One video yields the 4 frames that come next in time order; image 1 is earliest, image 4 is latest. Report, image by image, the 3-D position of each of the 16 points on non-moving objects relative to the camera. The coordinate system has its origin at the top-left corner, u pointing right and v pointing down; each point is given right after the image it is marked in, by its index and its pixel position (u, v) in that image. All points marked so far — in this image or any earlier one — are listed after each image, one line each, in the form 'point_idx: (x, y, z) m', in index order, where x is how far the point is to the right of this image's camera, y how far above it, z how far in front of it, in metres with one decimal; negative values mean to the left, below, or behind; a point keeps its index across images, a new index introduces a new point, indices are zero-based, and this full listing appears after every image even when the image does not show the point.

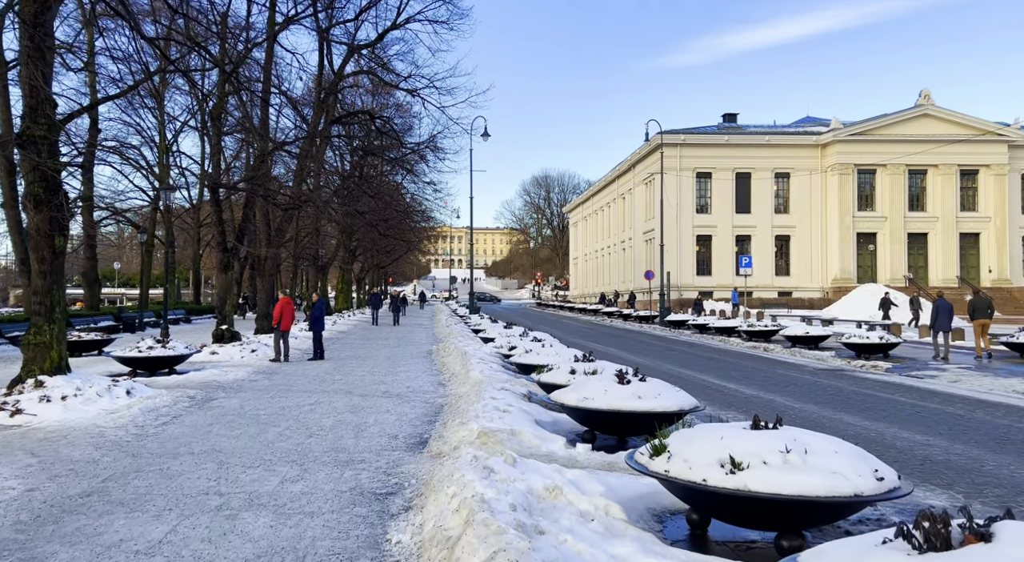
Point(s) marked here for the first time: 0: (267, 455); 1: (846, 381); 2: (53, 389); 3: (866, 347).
0: (-2.1, -1.5, +6.9) m
1: (+5.9, -1.8, +14.4) m
2: (-5.3, -1.2, +9.4) m
3: (+8.2, -1.5, +18.8) m
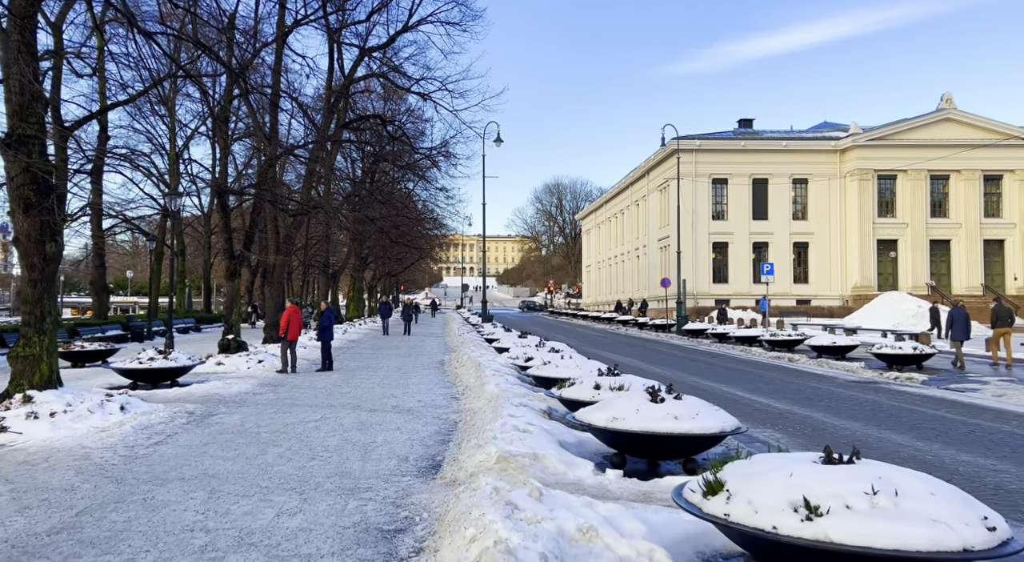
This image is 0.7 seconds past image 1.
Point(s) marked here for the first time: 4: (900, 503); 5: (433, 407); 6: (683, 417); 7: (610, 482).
0: (-1.9, -1.5, +6.3) m
1: (+6.2, -1.9, +13.6) m
2: (-5.1, -1.3, +8.8) m
3: (+8.5, -1.7, +18.0) m
4: (+1.6, -0.9, +3.4) m
5: (-1.1, -1.7, +11.1) m
6: (+1.4, -1.1, +6.6) m
7: (+0.7, -1.5, +6.1) m
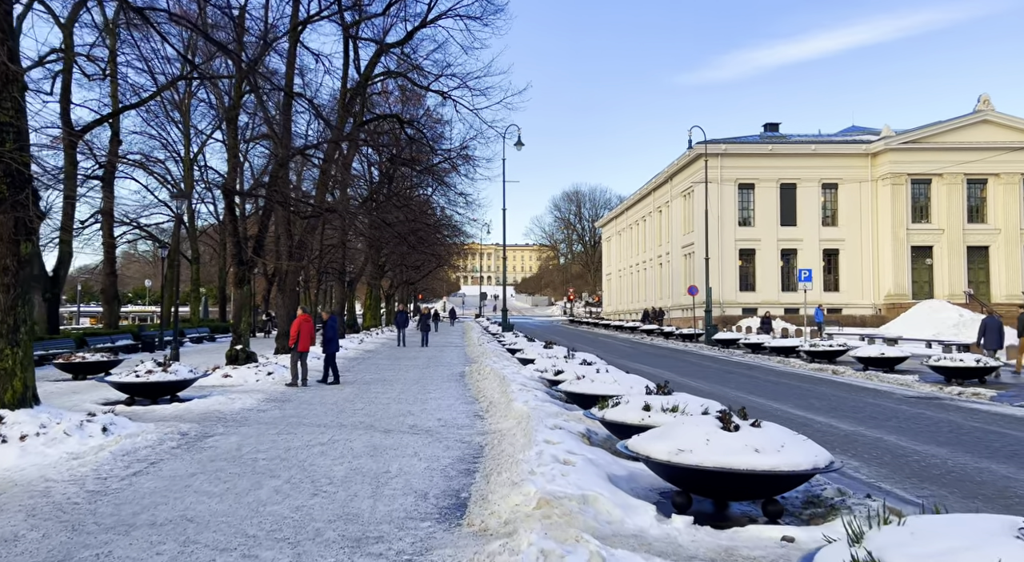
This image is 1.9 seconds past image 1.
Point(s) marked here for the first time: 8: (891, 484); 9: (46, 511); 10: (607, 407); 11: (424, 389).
0: (-1.6, -1.5, +5.1) m
1: (+6.6, -2.0, +12.3) m
2: (-4.7, -1.4, +7.7) m
3: (+9.0, -1.8, +16.6) m
4: (+1.8, -0.9, +2.1) m
5: (-0.7, -1.8, +9.9) m
6: (+1.6, -1.1, +5.3) m
7: (+1.0, -1.5, +4.9) m
8: (+3.2, -1.7, +7.0) m
9: (-3.1, -1.5, +5.5) m
10: (+0.9, -1.2, +8.0) m
11: (-1.6, -2.0, +14.8) m
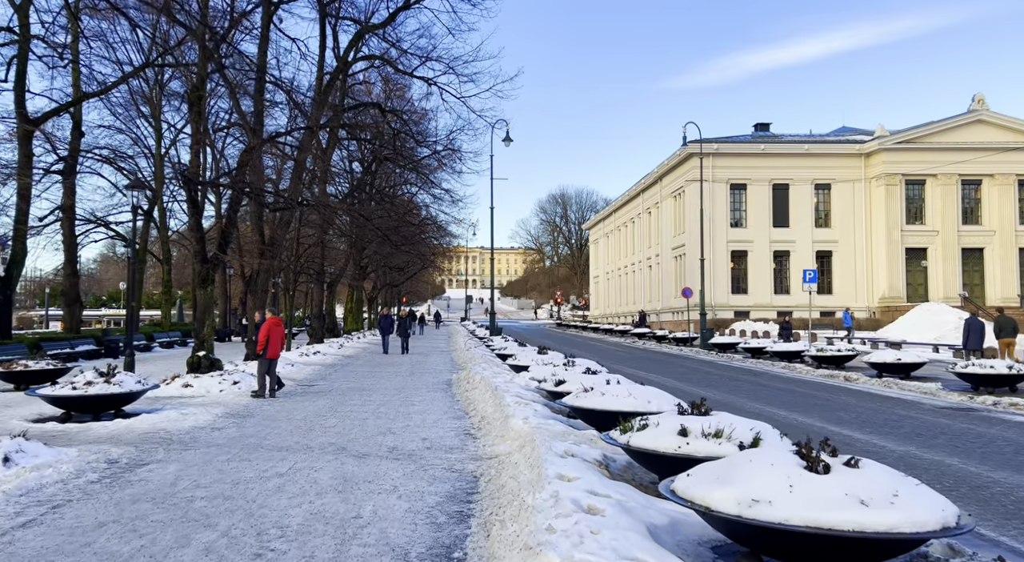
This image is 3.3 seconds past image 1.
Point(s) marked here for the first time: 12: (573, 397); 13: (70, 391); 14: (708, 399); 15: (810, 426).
0: (-1.6, -1.5, +3.5) m
1: (+6.5, -1.9, +10.9) m
2: (-4.7, -1.3, +6.1) m
3: (+8.9, -1.8, +15.3) m
4: (+1.9, -0.8, +0.7) m
5: (-0.7, -1.7, +8.4) m
6: (+1.7, -1.0, +3.9) m
7: (+1.1, -1.4, +3.4) m
8: (+3.3, -1.7, +5.5) m
9: (-3.0, -1.5, +3.9) m
10: (+0.9, -1.2, +6.5) m
11: (-1.7, -1.9, +13.3) m
12: (+0.7, -1.3, +9.3) m
13: (-5.8, -1.4, +10.7) m
14: (+3.1, -1.9, +13.2) m
15: (+3.7, -1.8, +10.5) m
